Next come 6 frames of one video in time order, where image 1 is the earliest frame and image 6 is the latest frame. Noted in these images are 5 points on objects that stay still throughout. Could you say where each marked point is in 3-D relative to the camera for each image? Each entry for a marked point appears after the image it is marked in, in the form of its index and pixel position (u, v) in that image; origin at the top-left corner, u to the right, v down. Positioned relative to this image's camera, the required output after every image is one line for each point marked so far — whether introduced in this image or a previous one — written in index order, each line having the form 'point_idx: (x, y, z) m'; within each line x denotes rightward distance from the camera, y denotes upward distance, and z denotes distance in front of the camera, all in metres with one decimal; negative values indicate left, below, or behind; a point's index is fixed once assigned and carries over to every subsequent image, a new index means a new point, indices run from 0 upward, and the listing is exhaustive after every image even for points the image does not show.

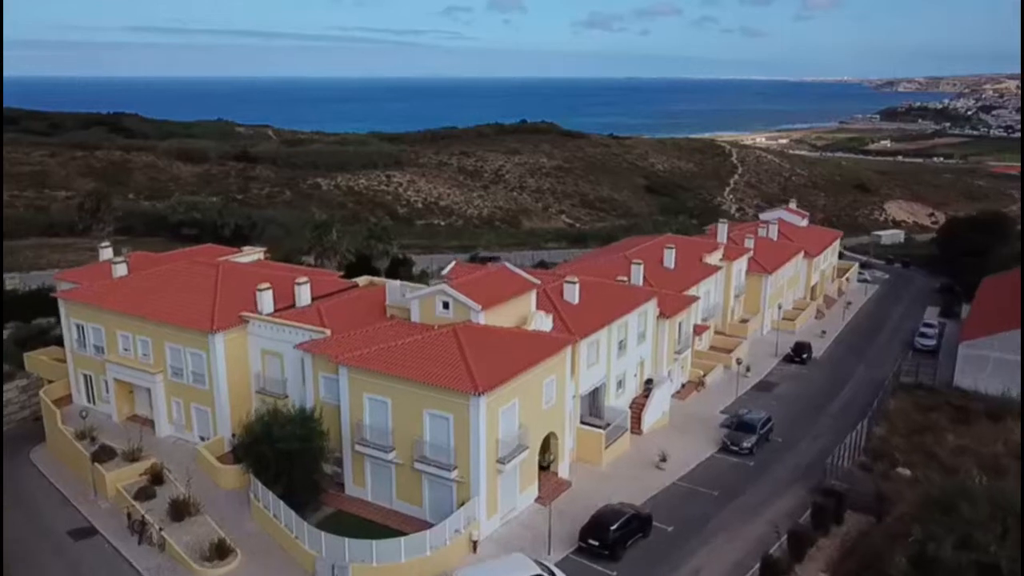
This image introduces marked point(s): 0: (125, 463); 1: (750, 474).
0: (-4.6, -2.1, +17.3) m
1: (+3.1, -2.4, +18.6) m
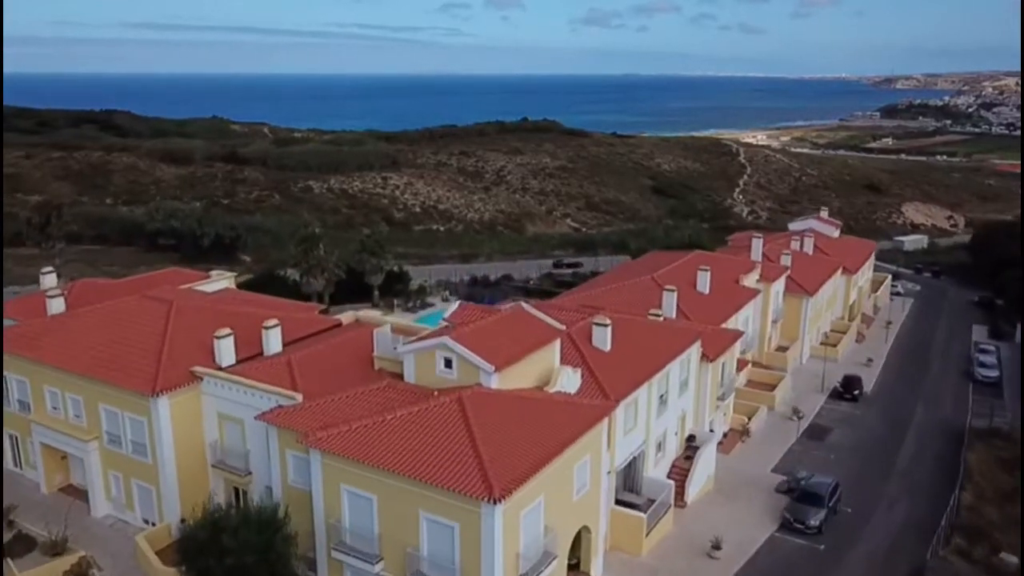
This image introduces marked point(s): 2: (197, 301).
0: (-4.4, -2.6, +13.7) m
1: (+3.2, -2.9, +15.1) m
2: (-3.7, -0.2, +17.2) m
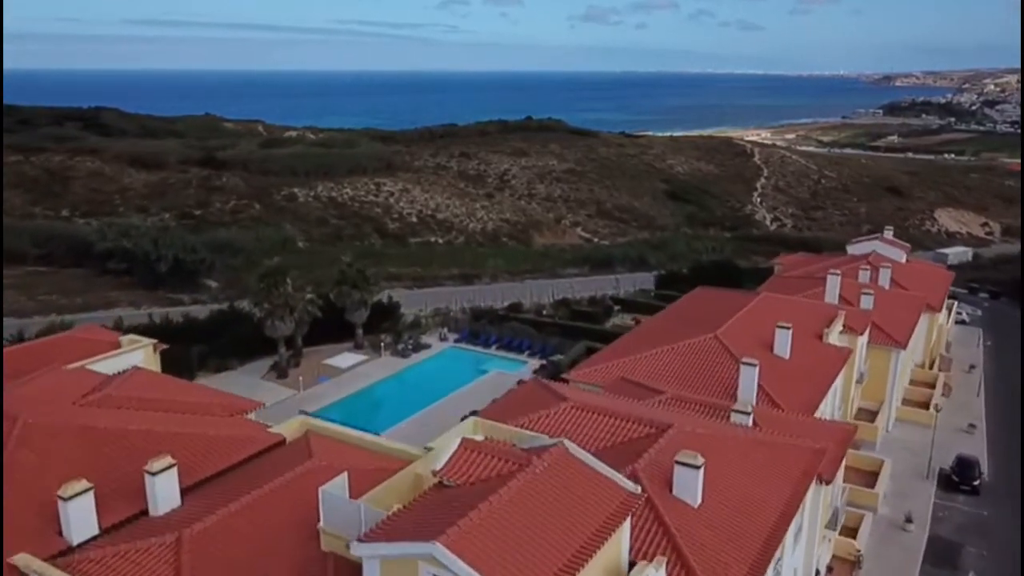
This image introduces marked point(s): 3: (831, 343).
0: (-4.2, -3.4, +7.9) m
1: (+3.5, -3.7, +9.2) m
2: (-3.5, -0.9, +11.3) m
3: (+4.3, -0.7, +19.7) m
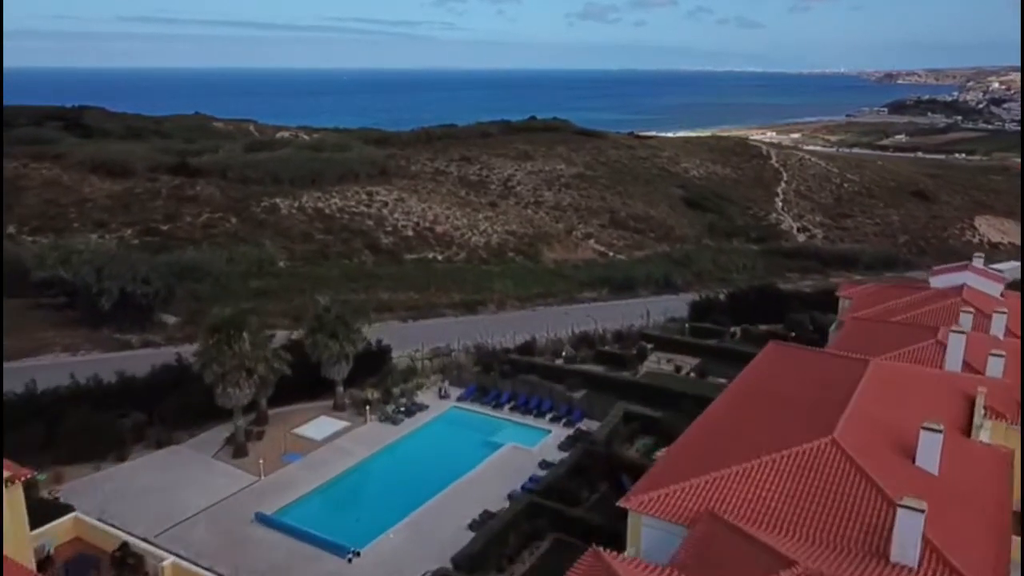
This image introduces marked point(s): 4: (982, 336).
0: (-3.9, -4.1, +2.3) m
1: (+3.7, -4.4, +3.6) m
2: (-3.2, -1.7, +5.8) m
3: (+4.6, -1.5, +14.1) m
4: (+6.5, -0.7, +20.0) m
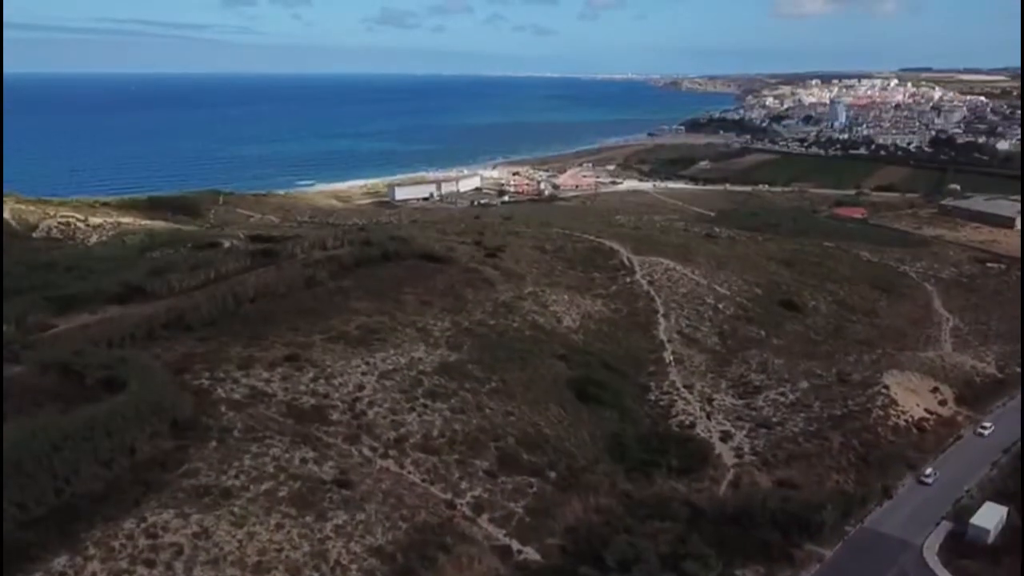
0: (-3.6, -5.5, -1.0) m
1: (+4.0, -5.8, +0.3) m
2: (-2.9, -3.1, +2.4) m
3: (+4.9, -2.9, +10.8) m
4: (+6.8, -2.1, +16.6) m
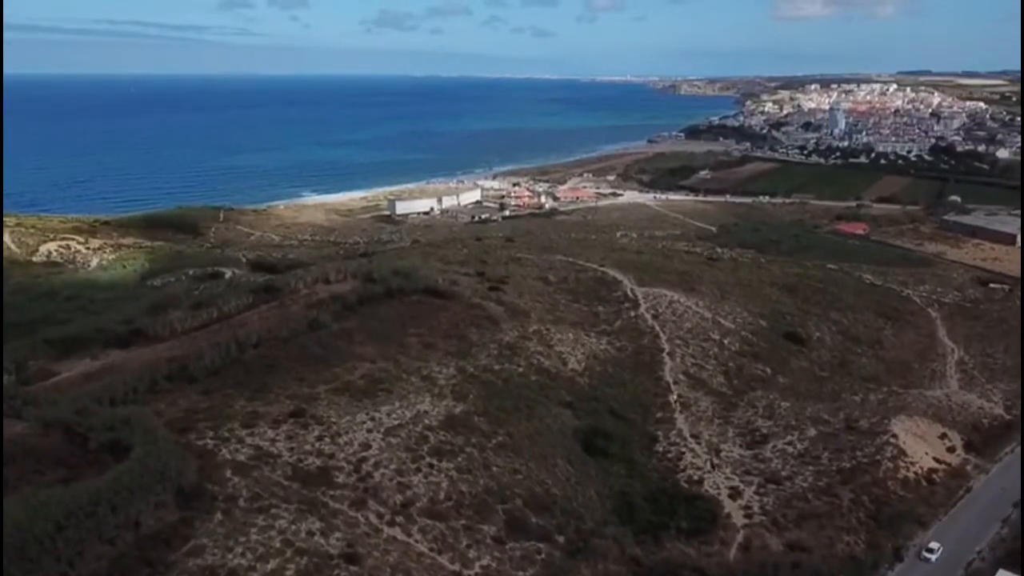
0: (-3.5, -6.5, -1.3) m
1: (+4.2, -6.8, 0.0) m
2: (-2.8, -4.1, +2.1) m
3: (+5.1, -3.9, +10.5) m
4: (+6.9, -3.1, +16.4) m
